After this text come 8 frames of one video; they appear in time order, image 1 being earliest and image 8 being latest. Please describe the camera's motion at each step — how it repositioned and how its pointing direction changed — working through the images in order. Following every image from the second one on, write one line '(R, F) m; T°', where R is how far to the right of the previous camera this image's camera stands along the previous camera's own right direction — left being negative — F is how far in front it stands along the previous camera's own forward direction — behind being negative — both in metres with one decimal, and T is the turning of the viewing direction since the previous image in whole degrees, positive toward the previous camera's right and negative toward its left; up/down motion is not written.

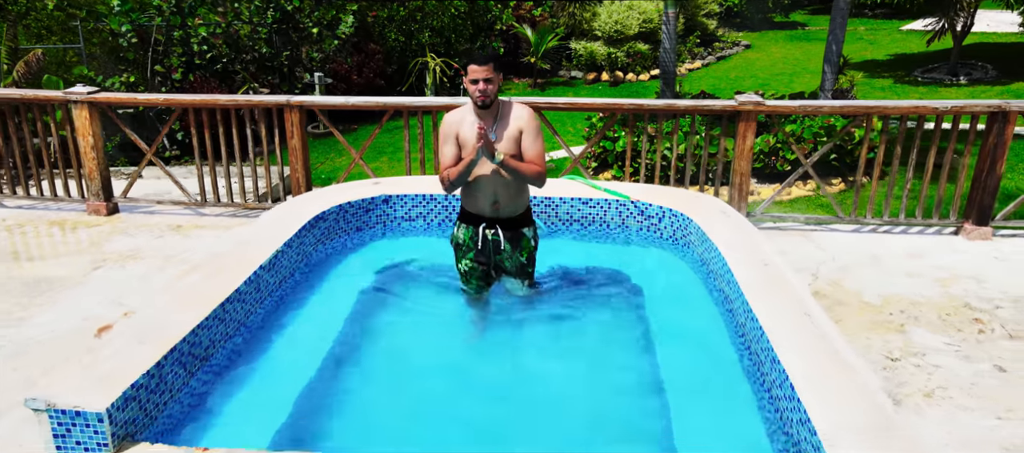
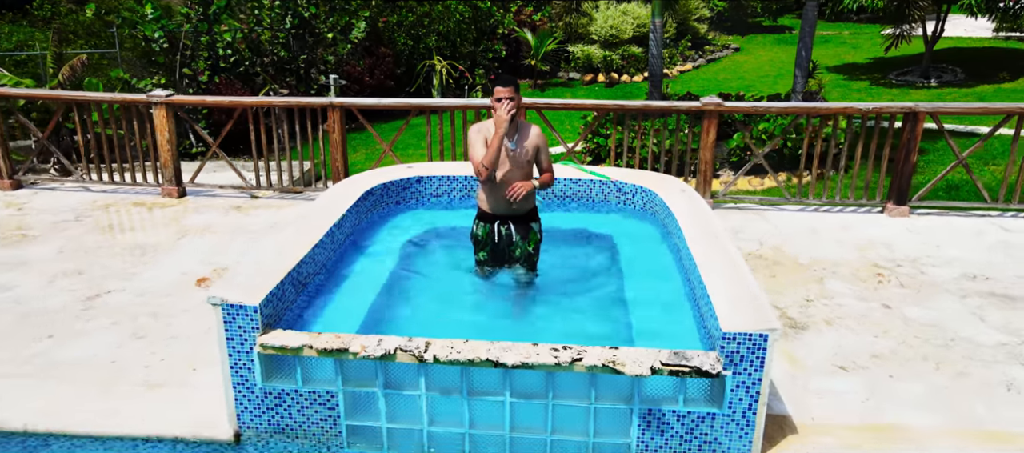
(0.0, -1.0) m; 0°
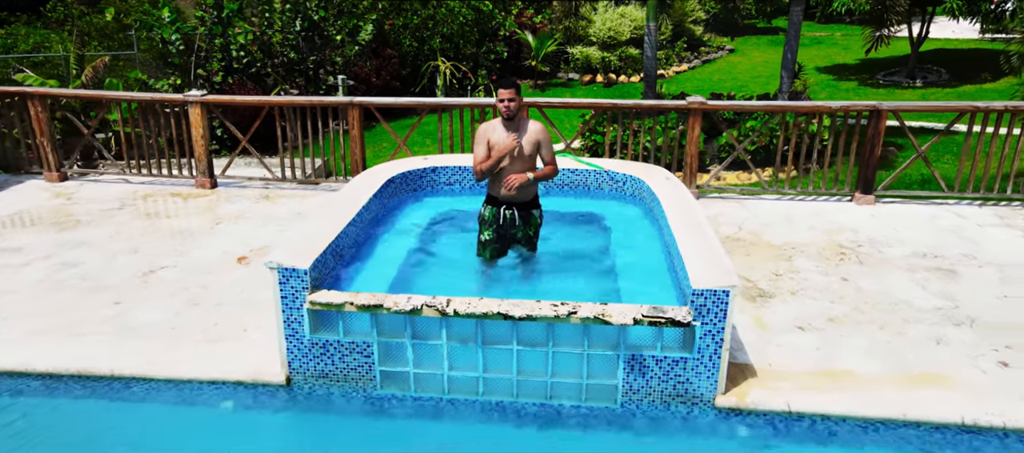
(0.0, -0.6) m; 0°
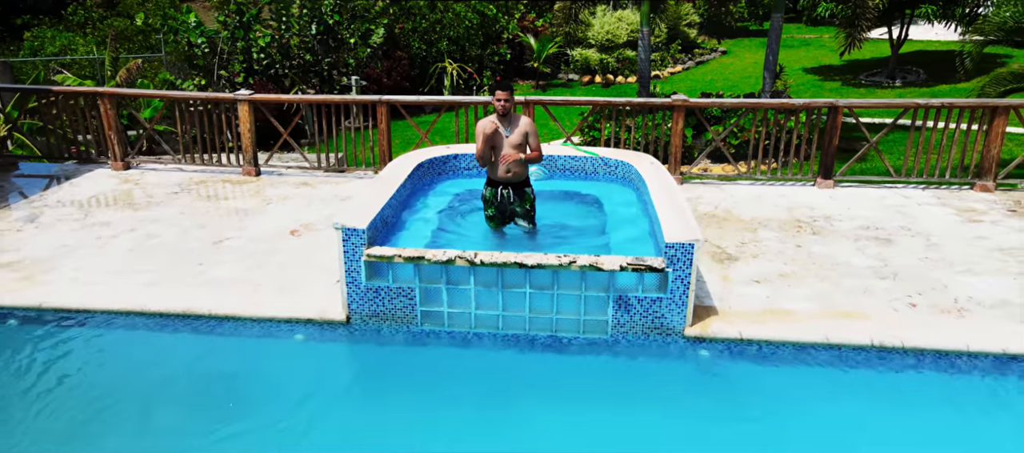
(-0.1, -1.0) m; 0°
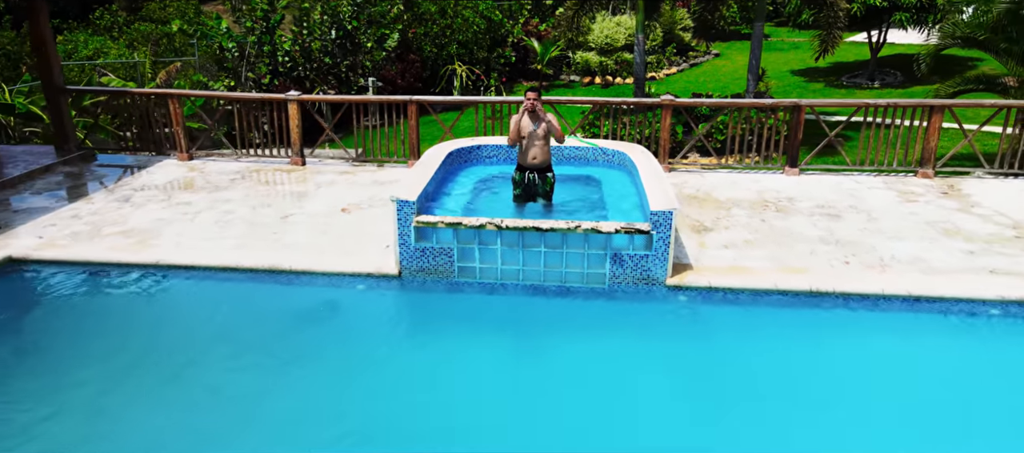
(-0.2, -1.3) m; 0°
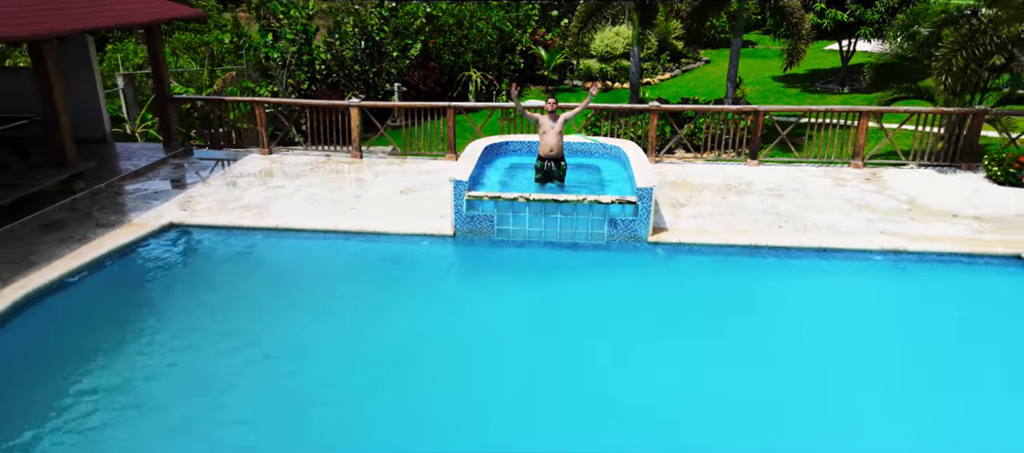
(-0.3, -2.2) m; 0°
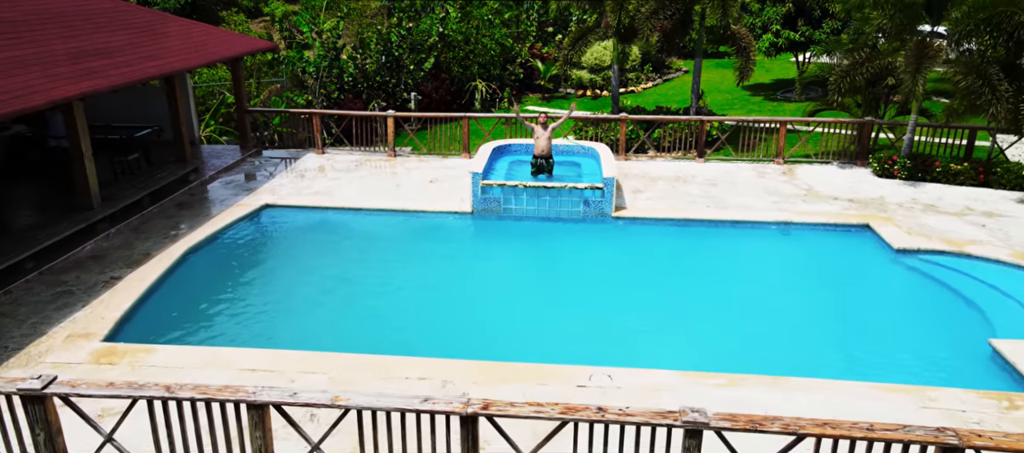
(0.0, -3.1) m; 0°
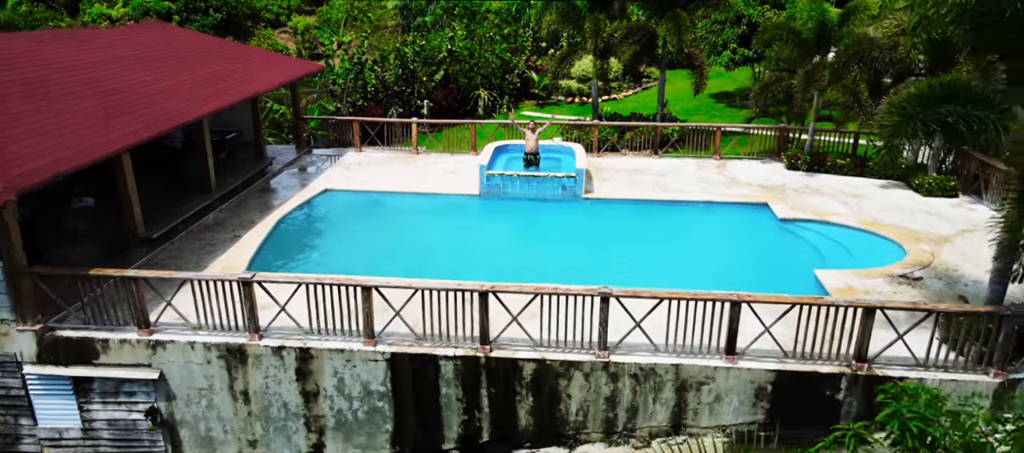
(+0.1, -3.9) m; 0°
